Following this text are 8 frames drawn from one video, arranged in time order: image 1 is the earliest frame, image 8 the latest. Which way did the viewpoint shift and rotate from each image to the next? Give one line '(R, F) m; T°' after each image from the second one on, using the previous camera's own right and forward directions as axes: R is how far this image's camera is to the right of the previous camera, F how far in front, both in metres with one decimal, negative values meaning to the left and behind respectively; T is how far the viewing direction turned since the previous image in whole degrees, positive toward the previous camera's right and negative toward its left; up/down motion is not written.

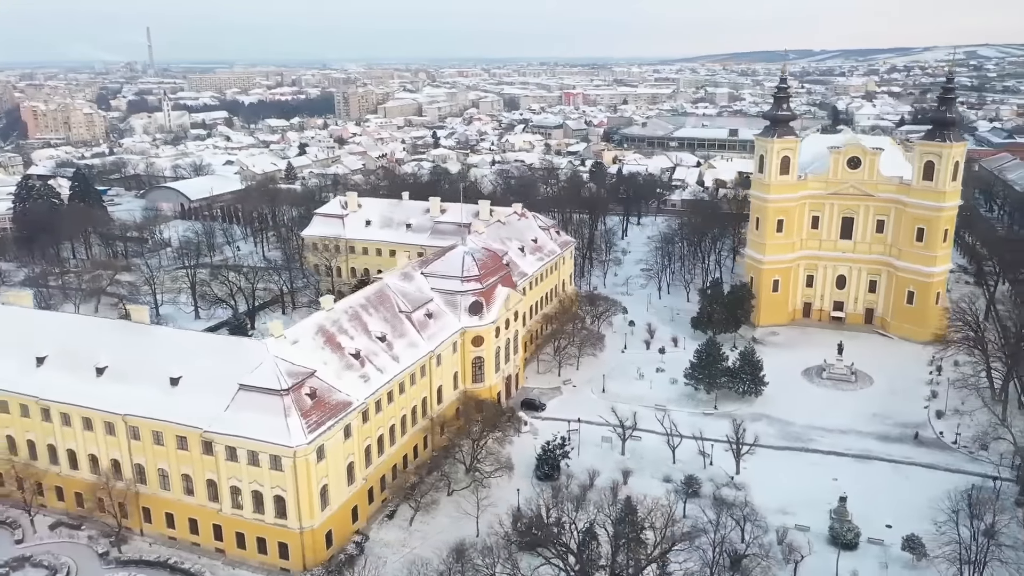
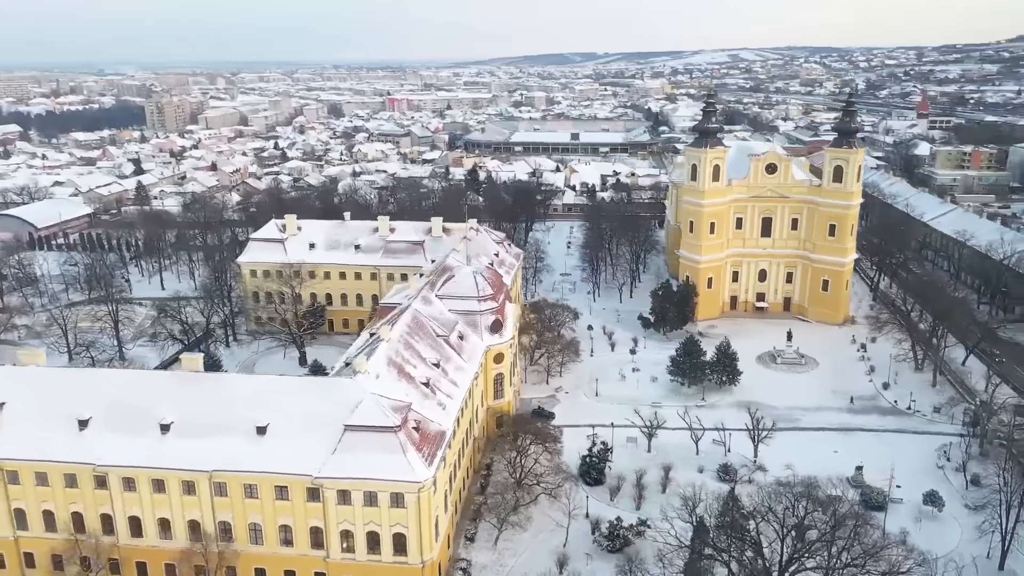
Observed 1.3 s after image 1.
(-10.6, 0.0) m; +14°
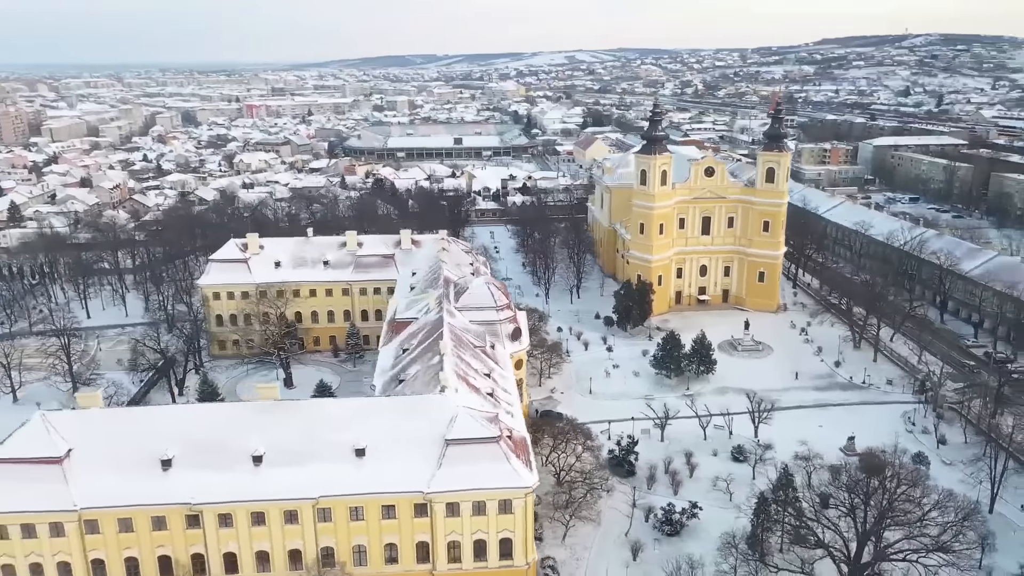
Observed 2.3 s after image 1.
(-8.8, -0.8) m; +11°
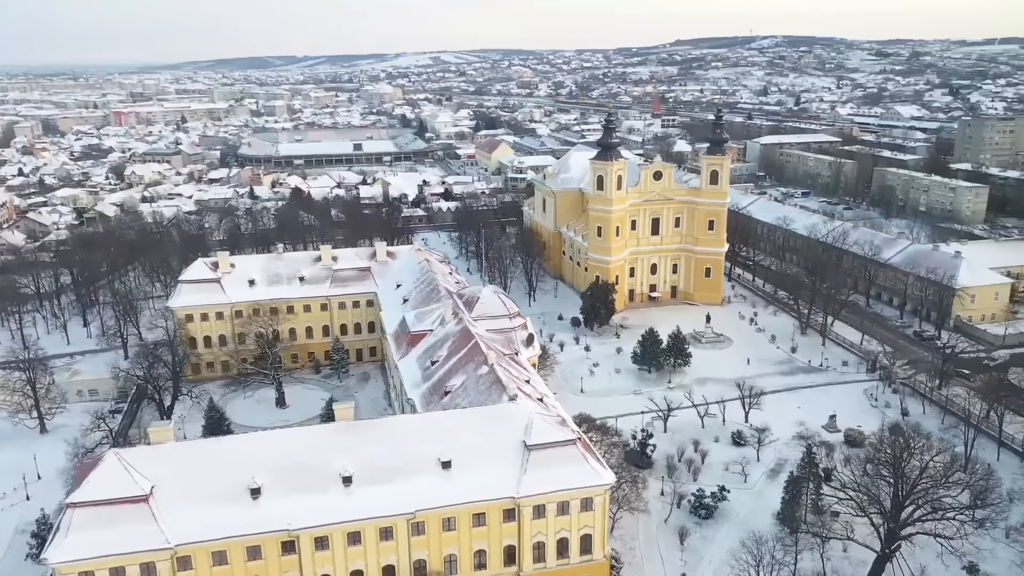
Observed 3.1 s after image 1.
(-7.6, -0.9) m; +9°
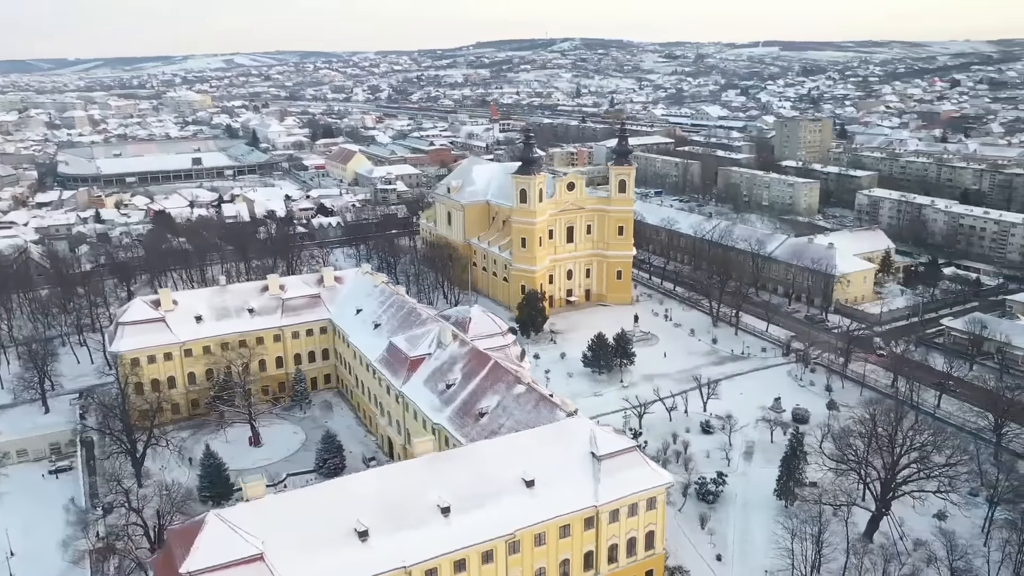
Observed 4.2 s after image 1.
(-10.0, -0.6) m; +13°
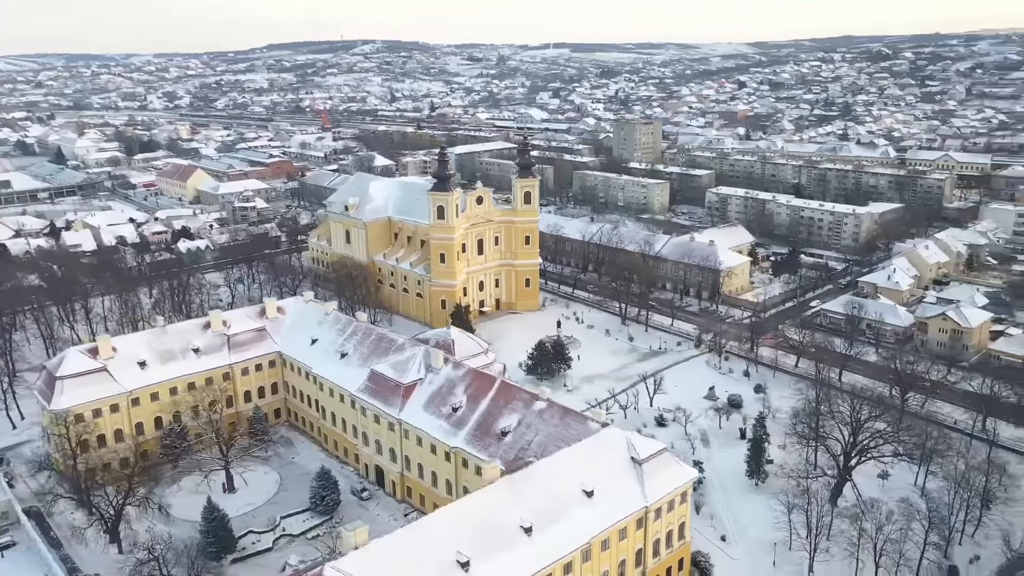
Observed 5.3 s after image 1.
(-9.9, -0.4) m; +14°
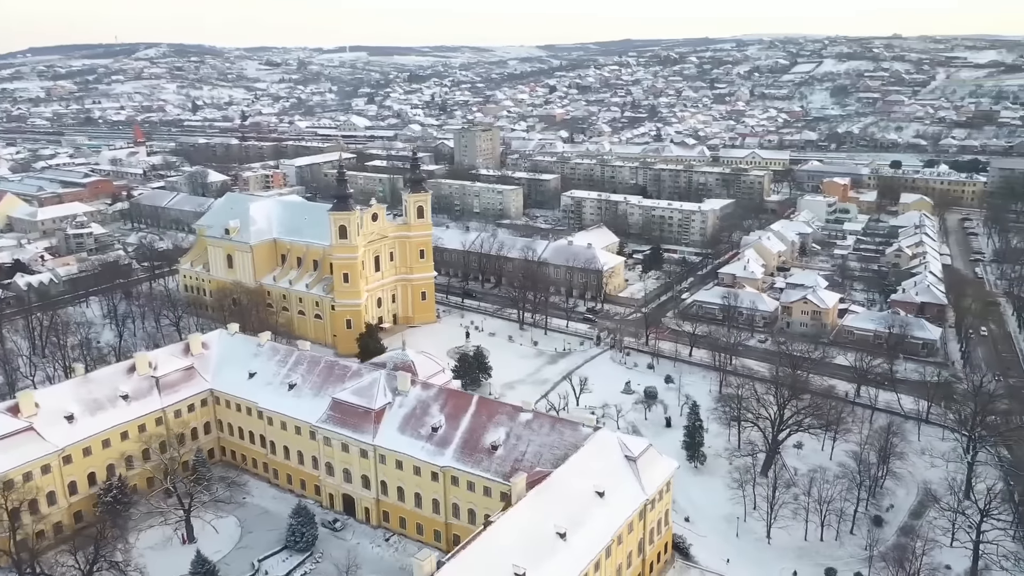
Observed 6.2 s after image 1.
(-8.6, -0.6) m; +14°
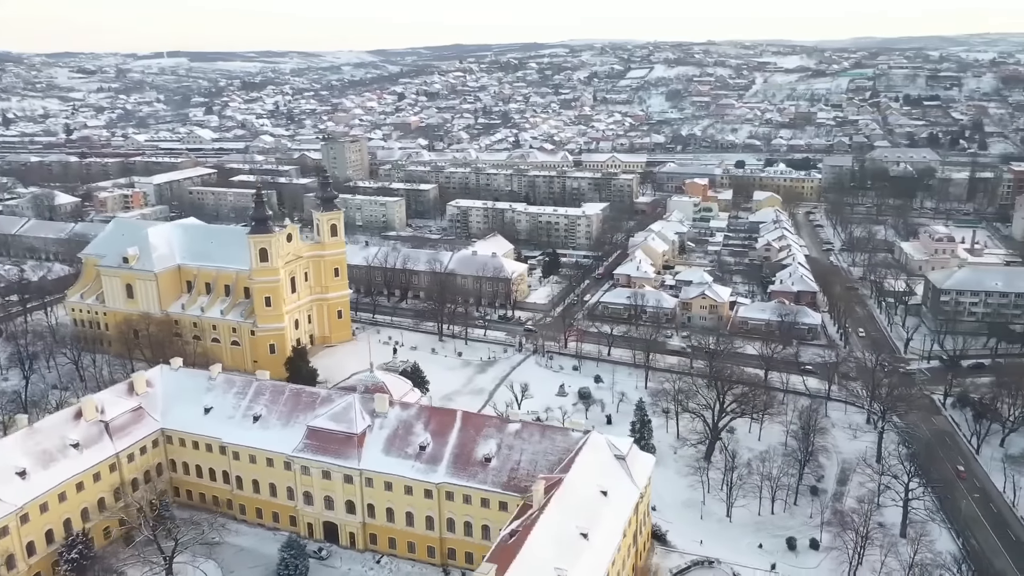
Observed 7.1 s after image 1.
(-7.5, -1.0) m; +11°
